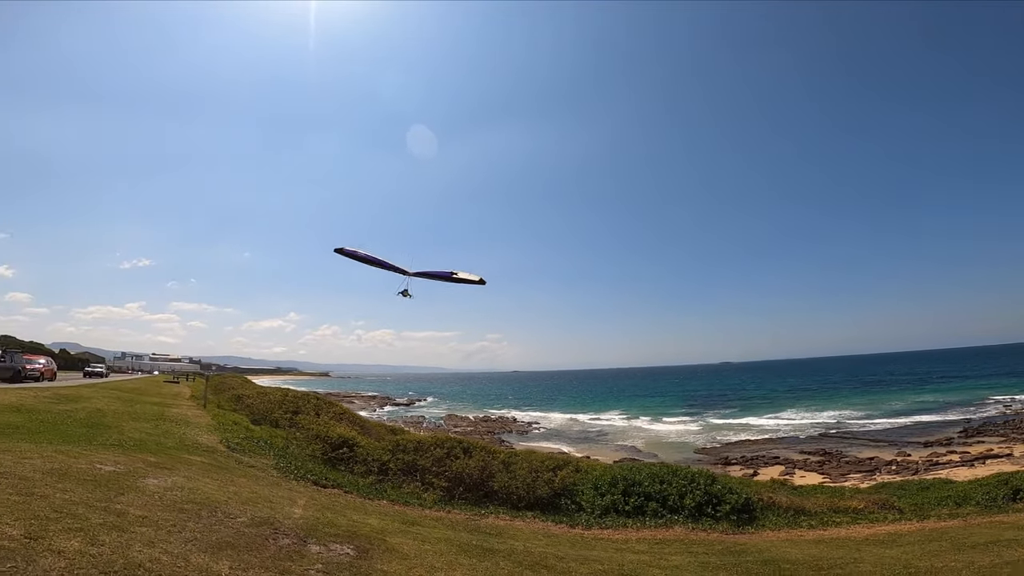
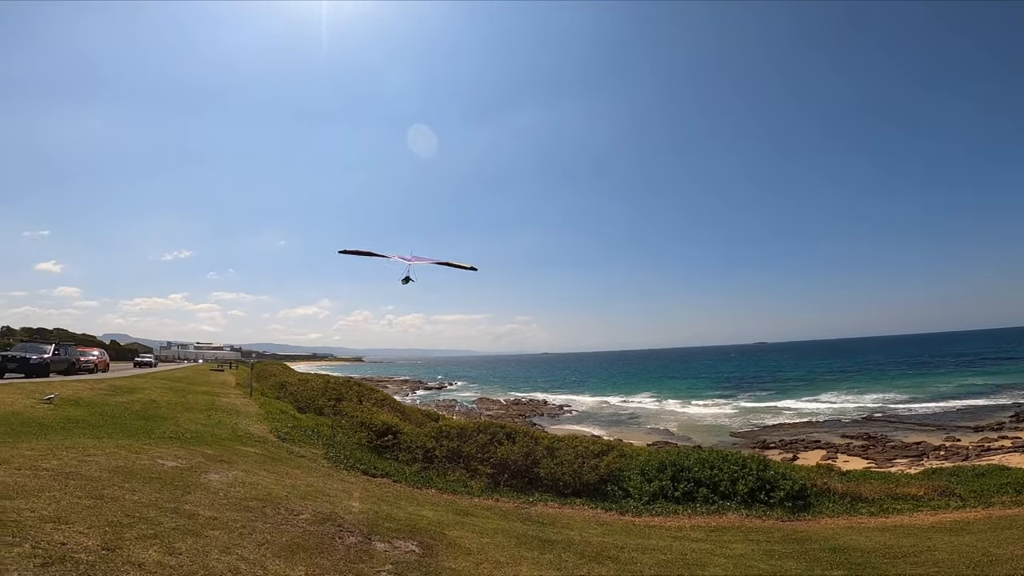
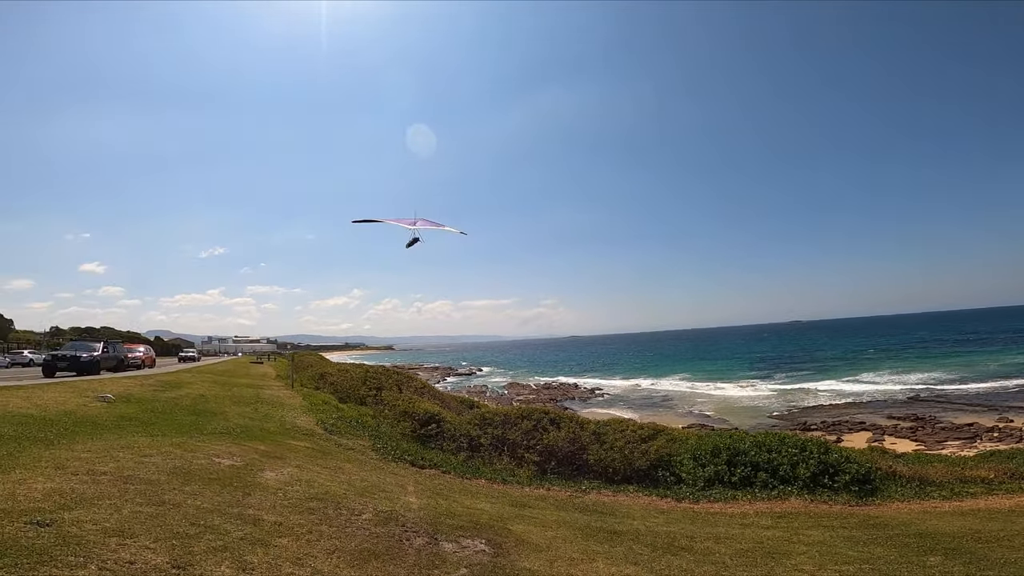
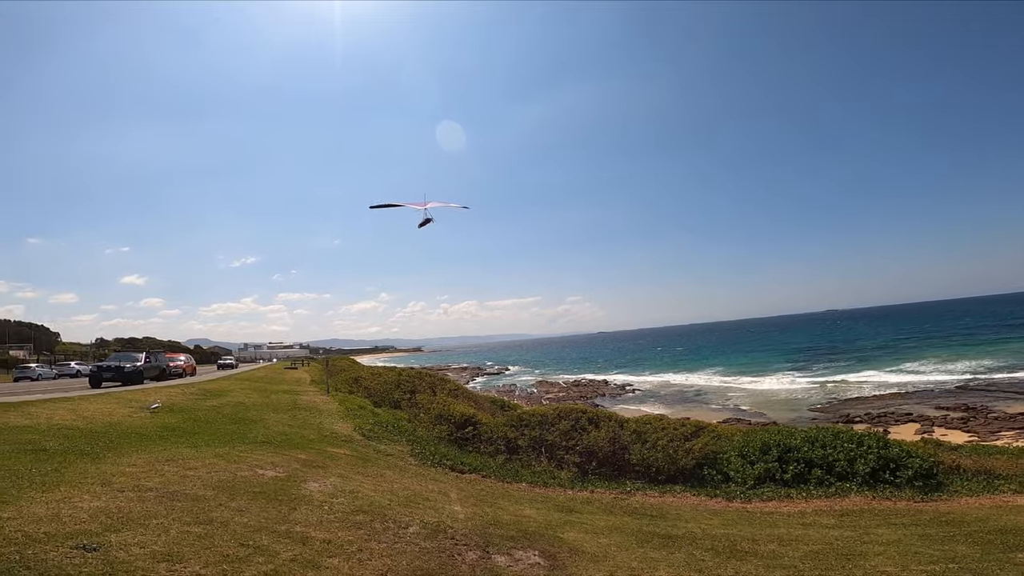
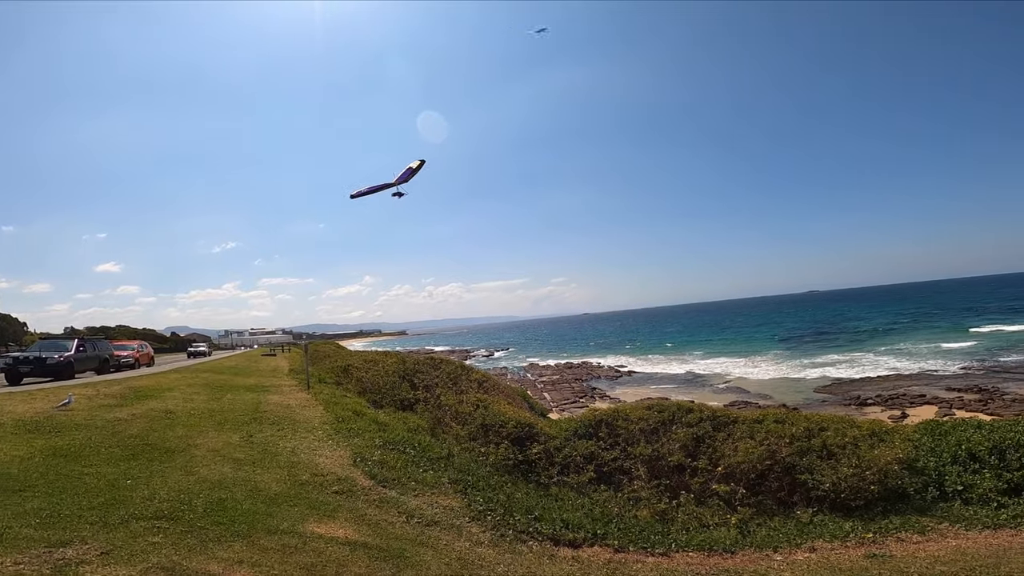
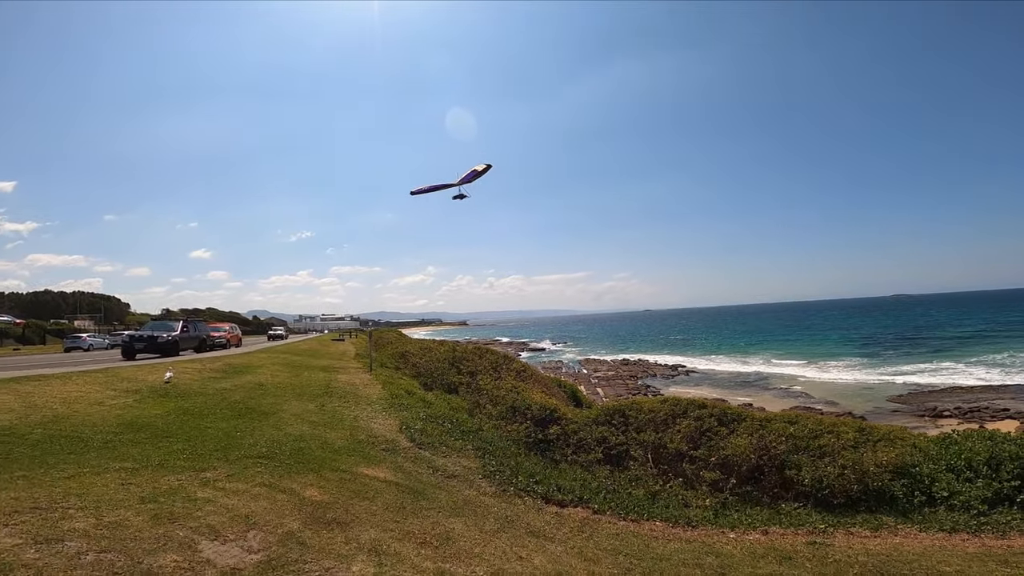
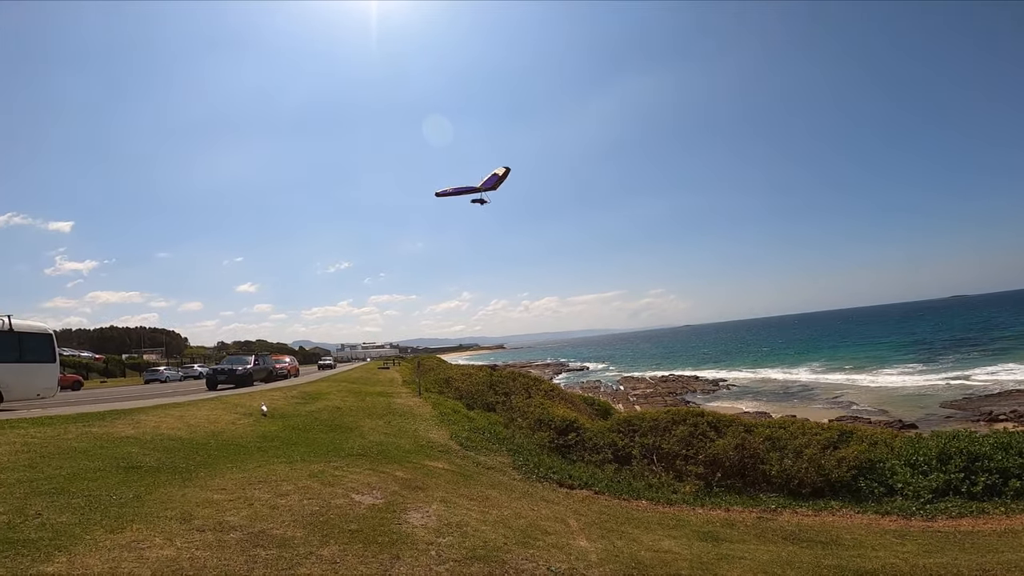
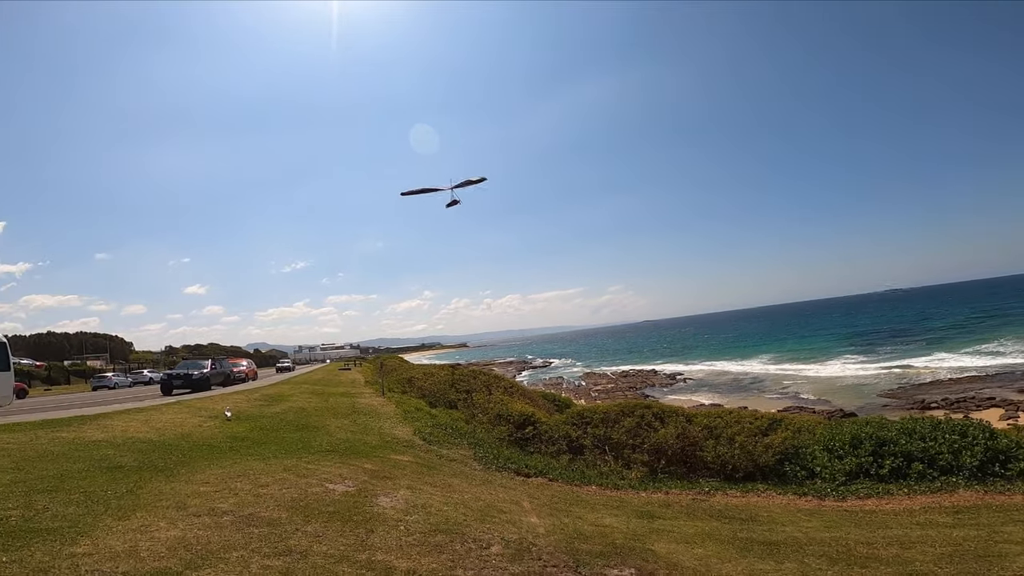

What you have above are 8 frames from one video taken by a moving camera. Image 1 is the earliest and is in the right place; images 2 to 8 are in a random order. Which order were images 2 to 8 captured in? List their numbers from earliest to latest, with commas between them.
2, 3, 4, 8, 7, 6, 5
